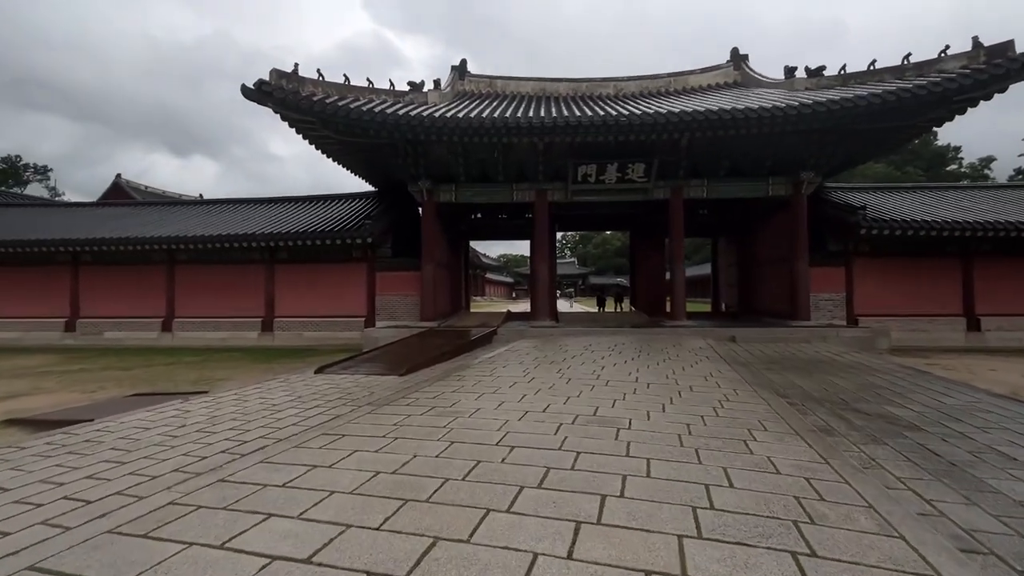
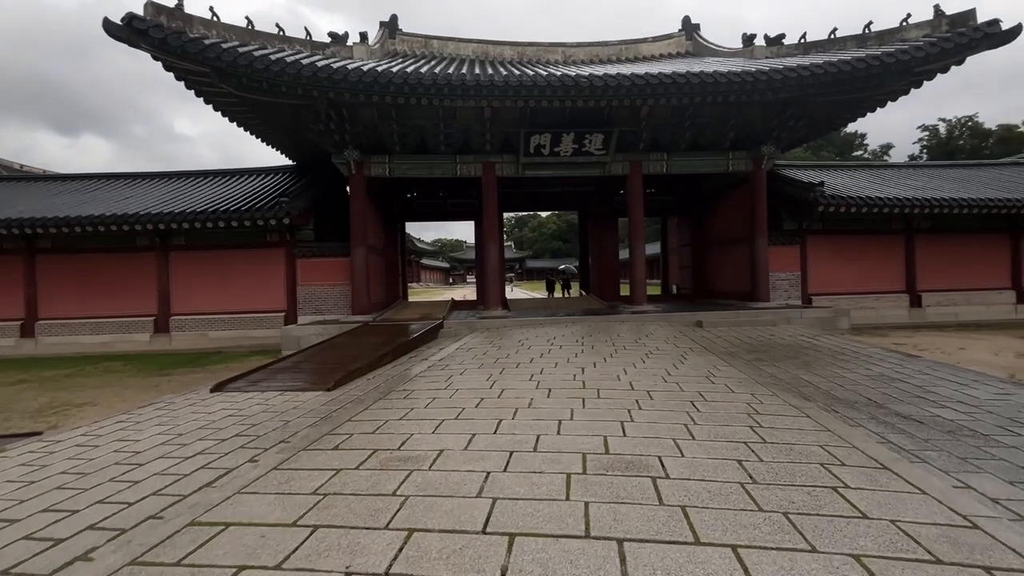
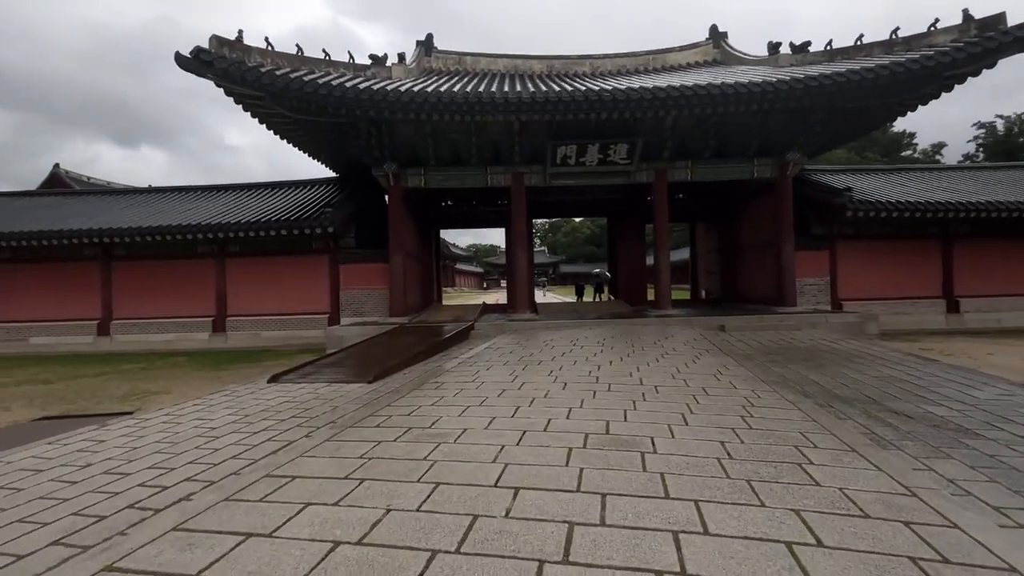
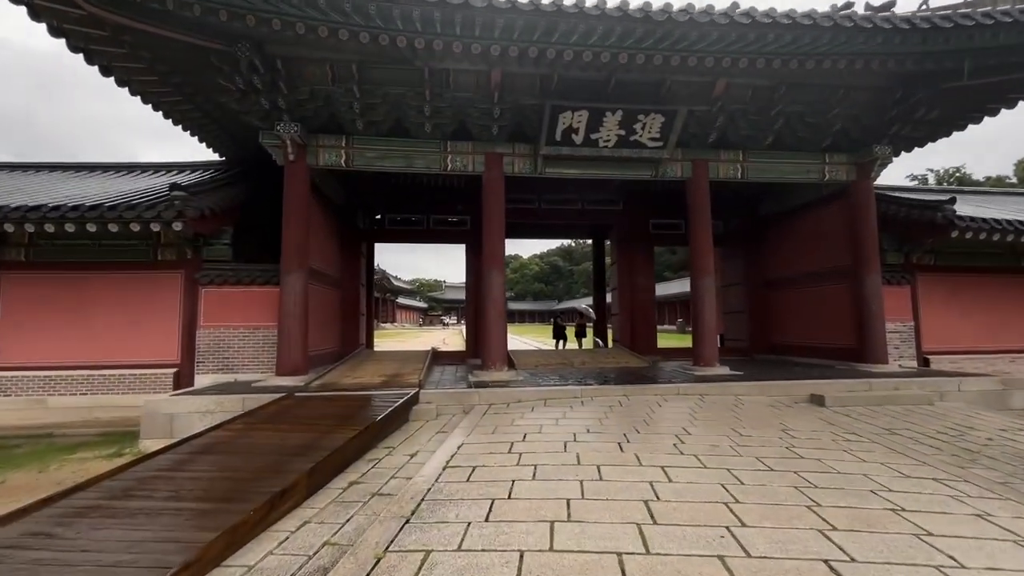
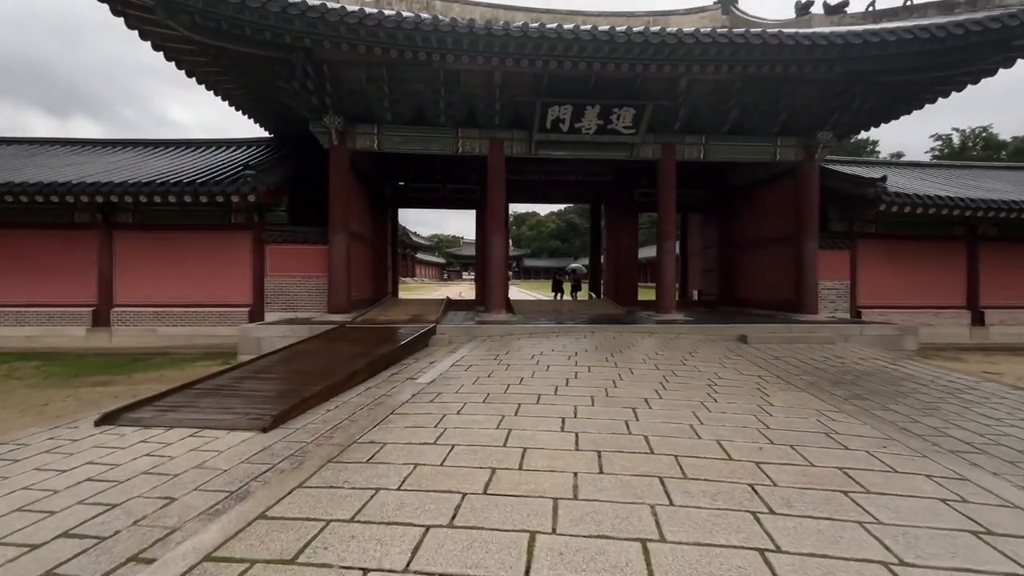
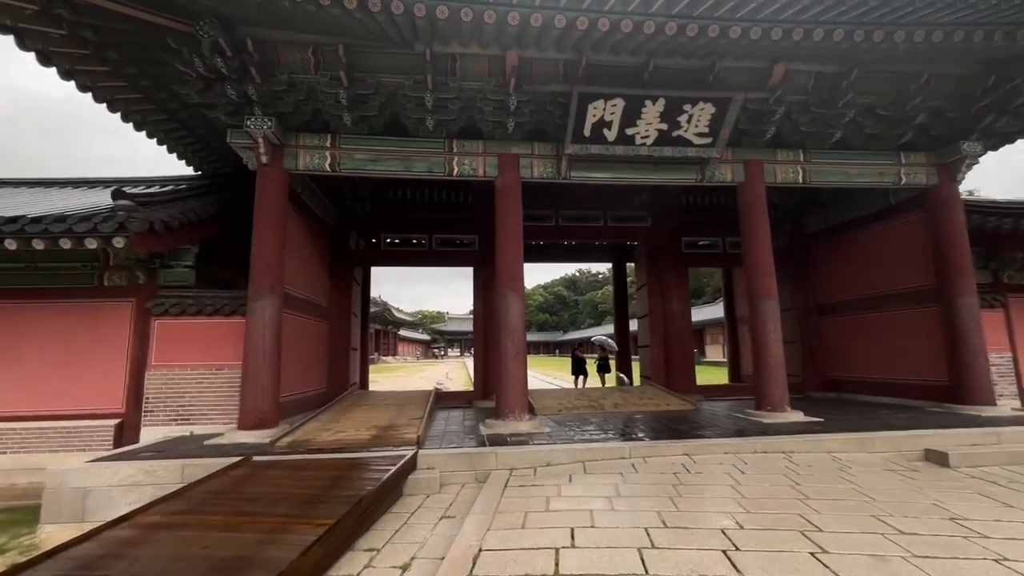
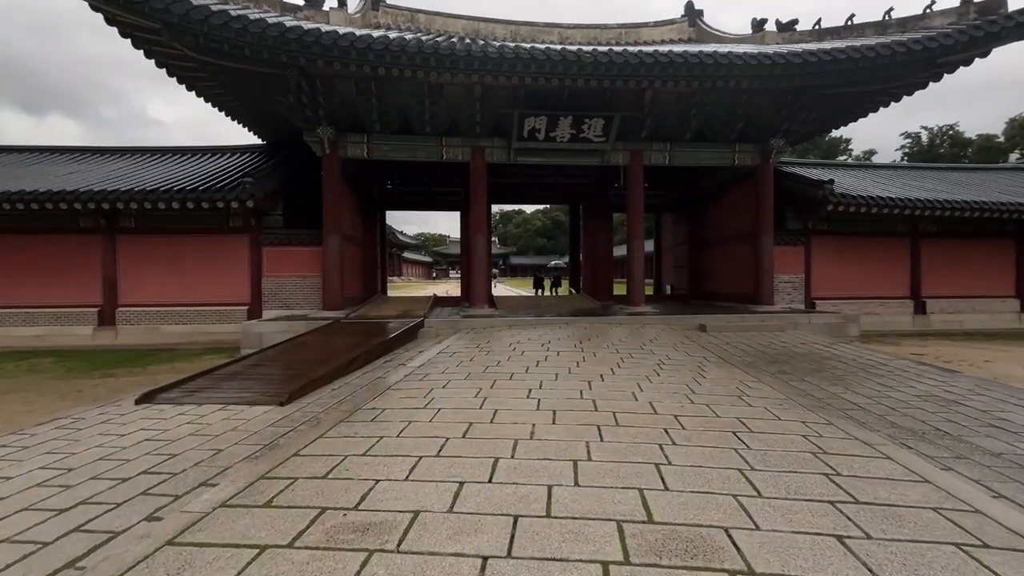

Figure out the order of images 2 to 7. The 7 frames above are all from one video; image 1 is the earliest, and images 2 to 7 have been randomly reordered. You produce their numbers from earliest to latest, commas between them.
3, 2, 7, 5, 4, 6
